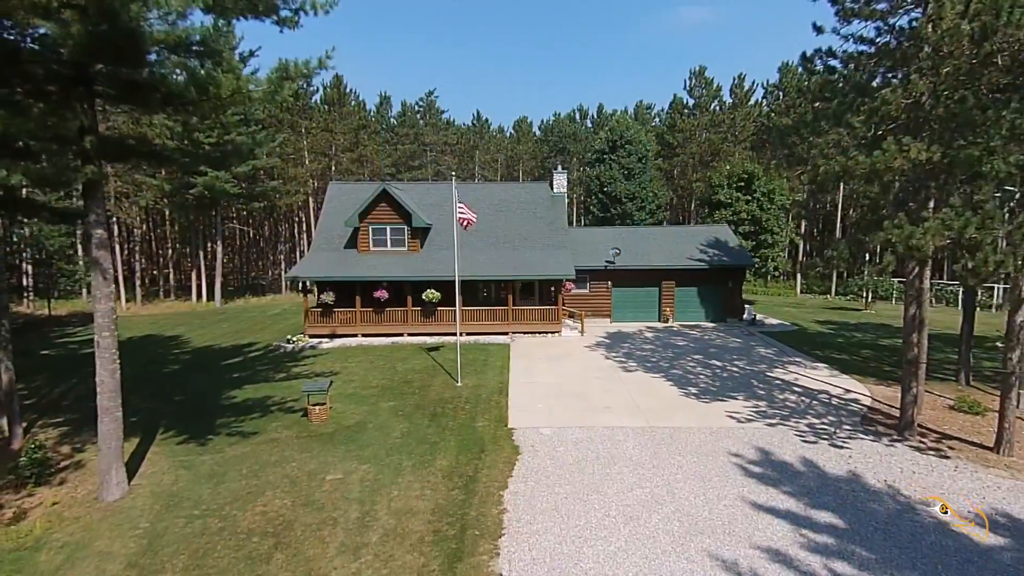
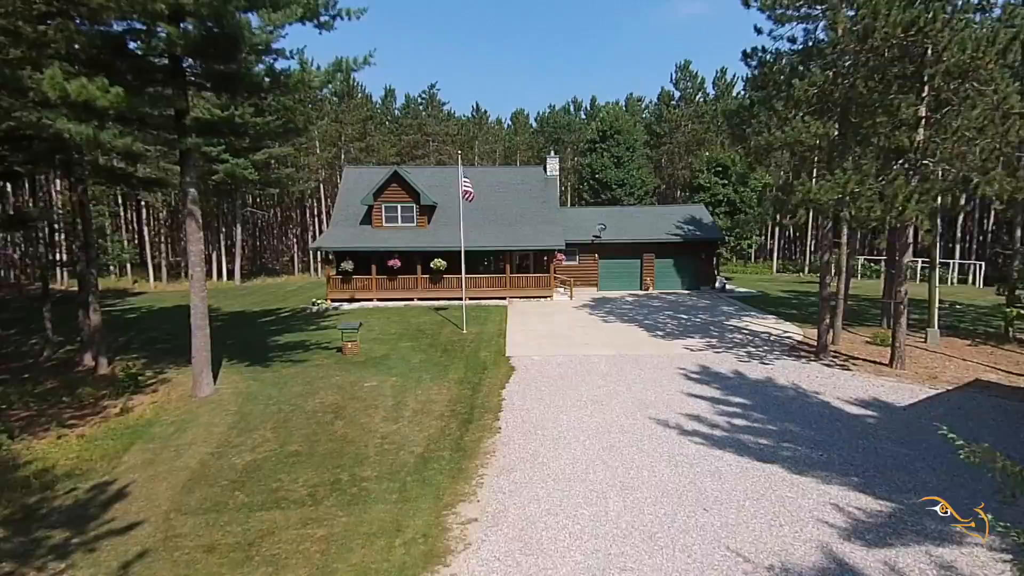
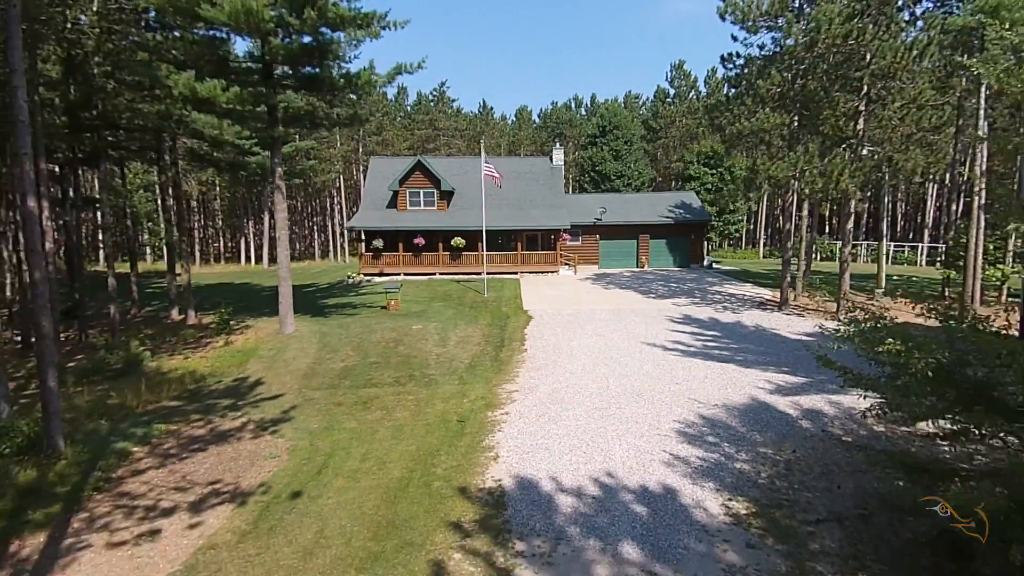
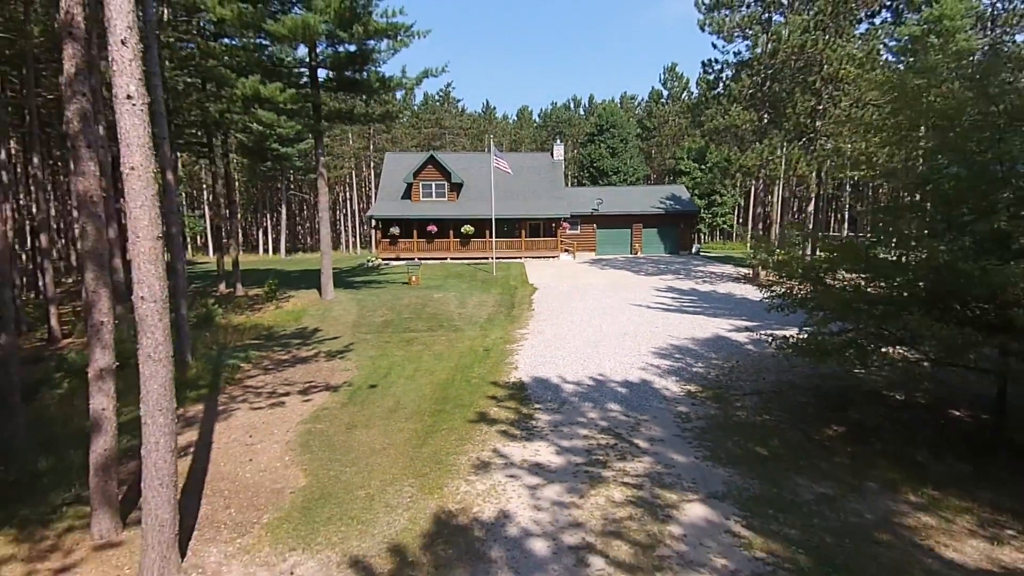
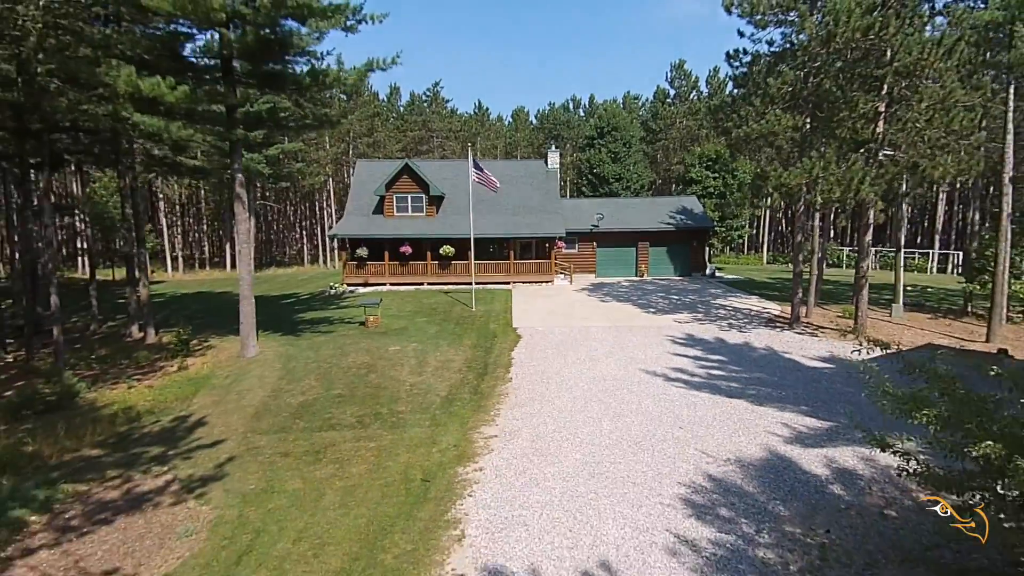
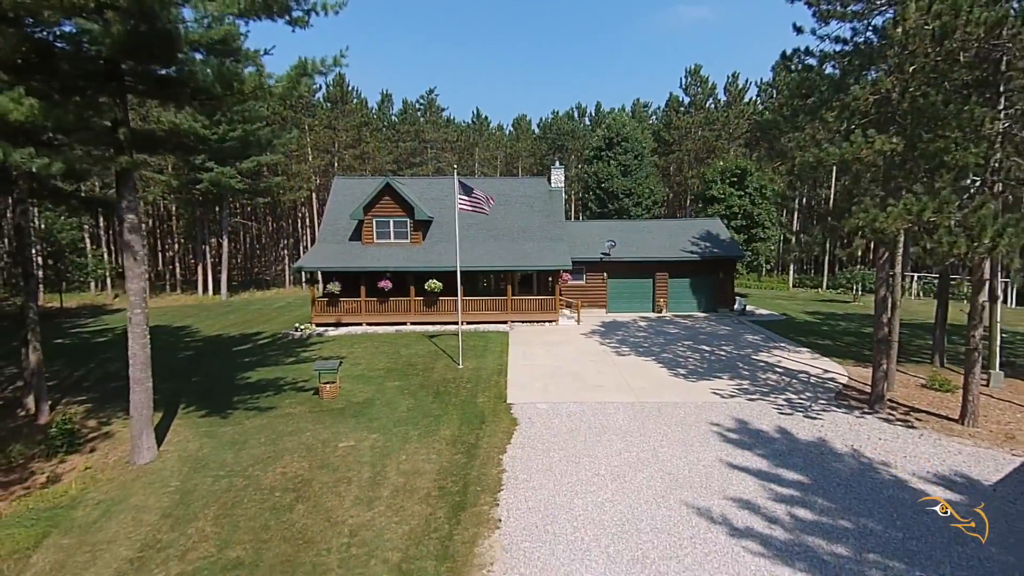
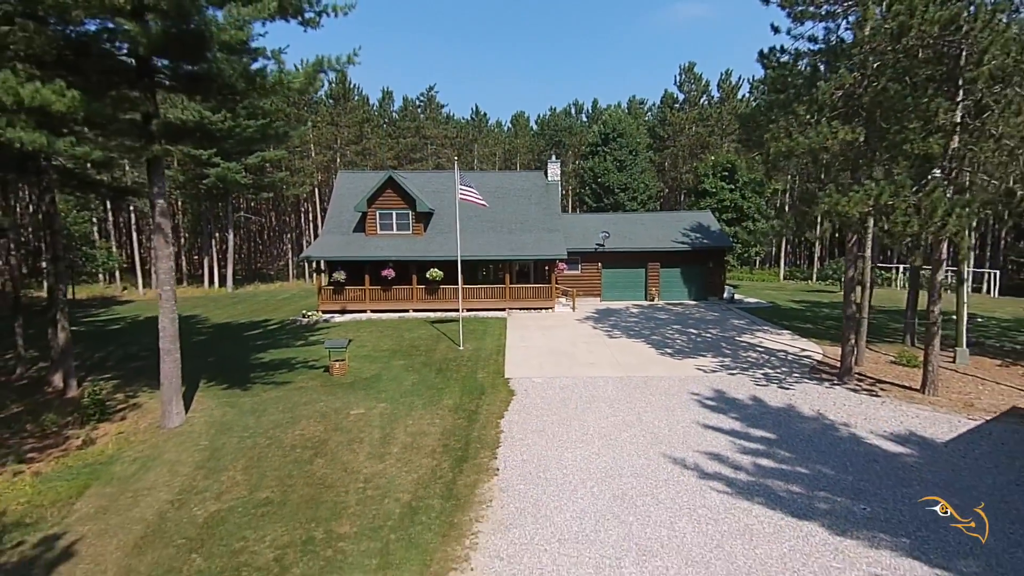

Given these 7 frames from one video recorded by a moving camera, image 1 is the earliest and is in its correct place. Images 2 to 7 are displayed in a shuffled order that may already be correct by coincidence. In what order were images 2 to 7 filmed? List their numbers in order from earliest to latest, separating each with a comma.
6, 7, 2, 5, 3, 4
